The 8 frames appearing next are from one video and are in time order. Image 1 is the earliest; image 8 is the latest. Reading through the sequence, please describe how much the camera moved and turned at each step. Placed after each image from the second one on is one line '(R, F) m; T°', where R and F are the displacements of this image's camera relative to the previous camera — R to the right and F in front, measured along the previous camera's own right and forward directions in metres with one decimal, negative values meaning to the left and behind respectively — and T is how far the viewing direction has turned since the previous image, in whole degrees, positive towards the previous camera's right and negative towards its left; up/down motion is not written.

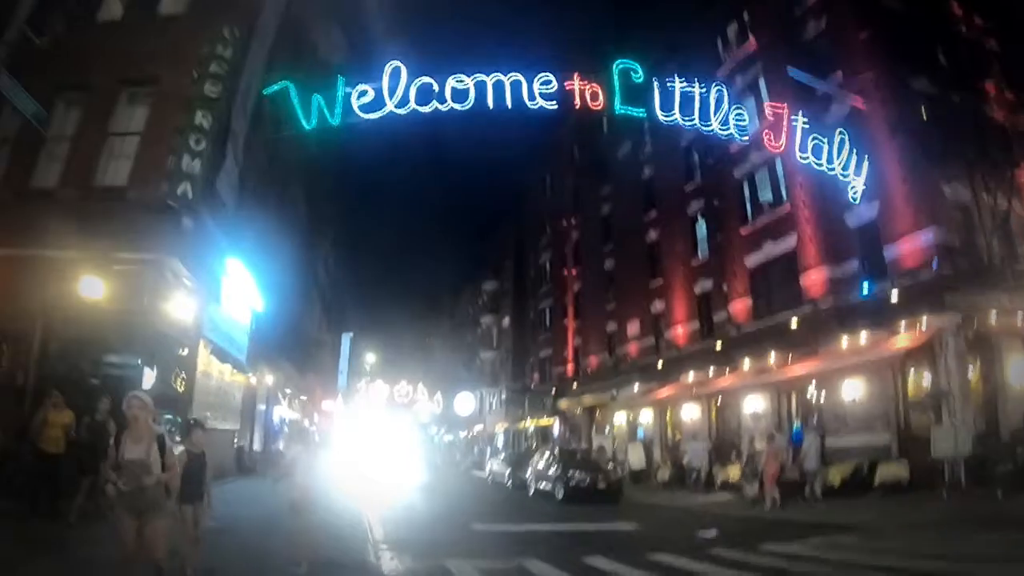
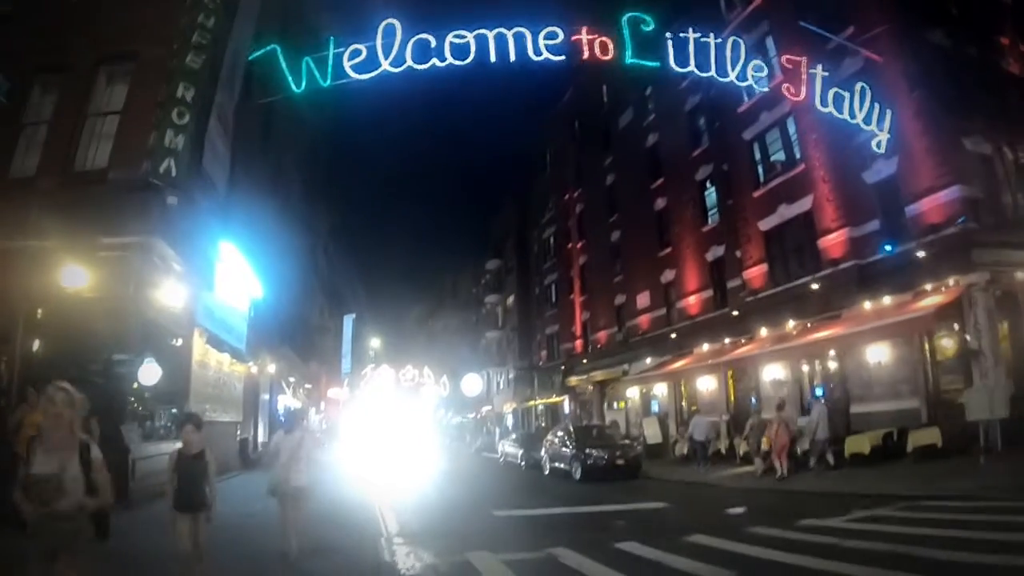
(-0.2, +0.7) m; 0°
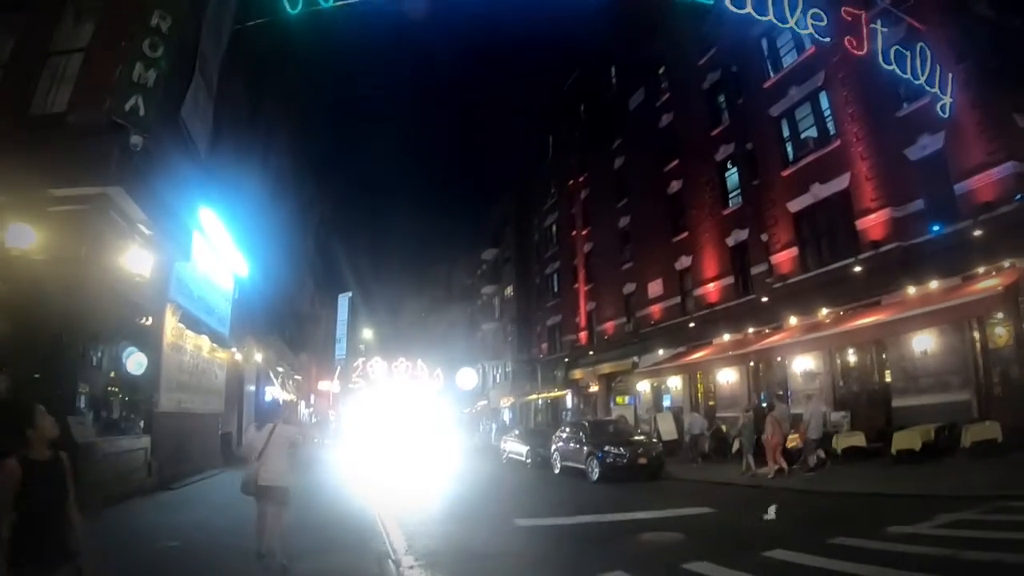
(-0.6, +1.6) m; +1°
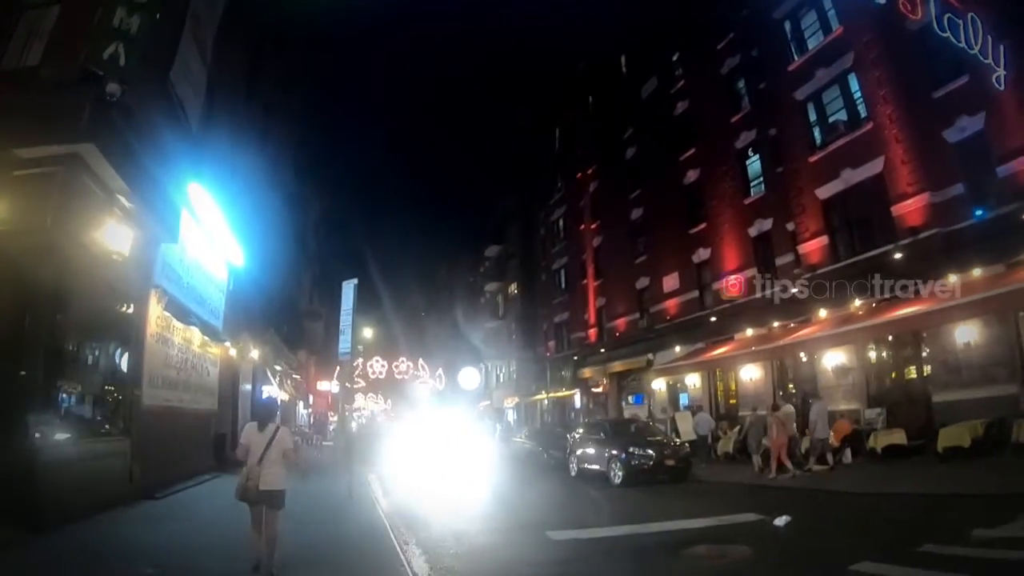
(-0.5, +1.0) m; 0°
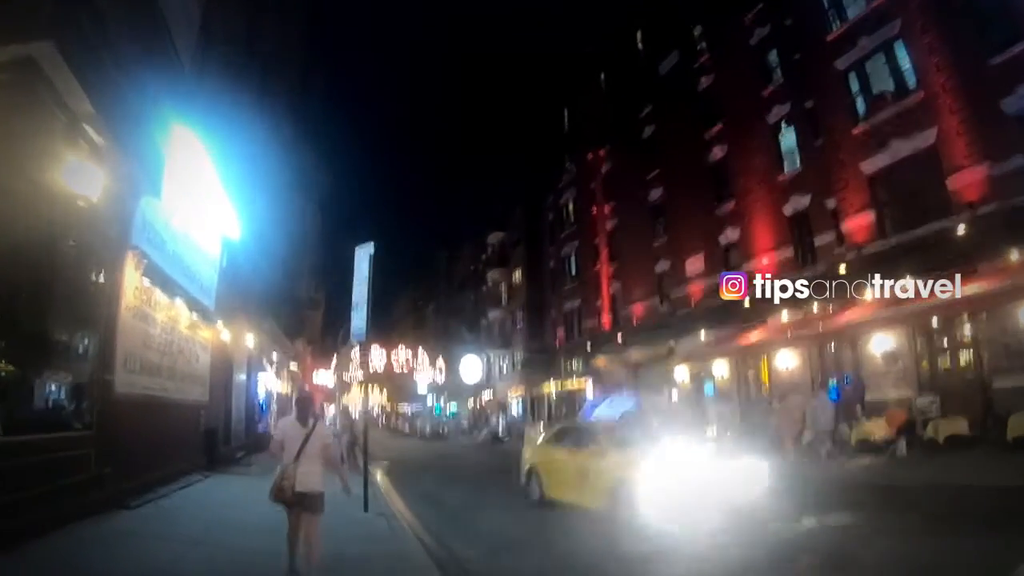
(-0.9, +1.3) m; +1°
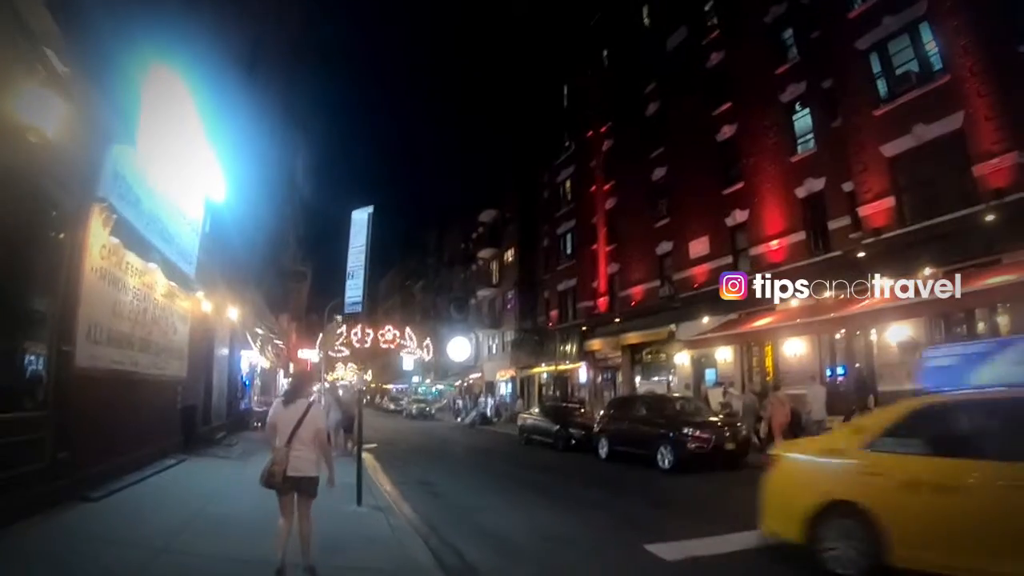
(-0.6, +0.8) m; +2°
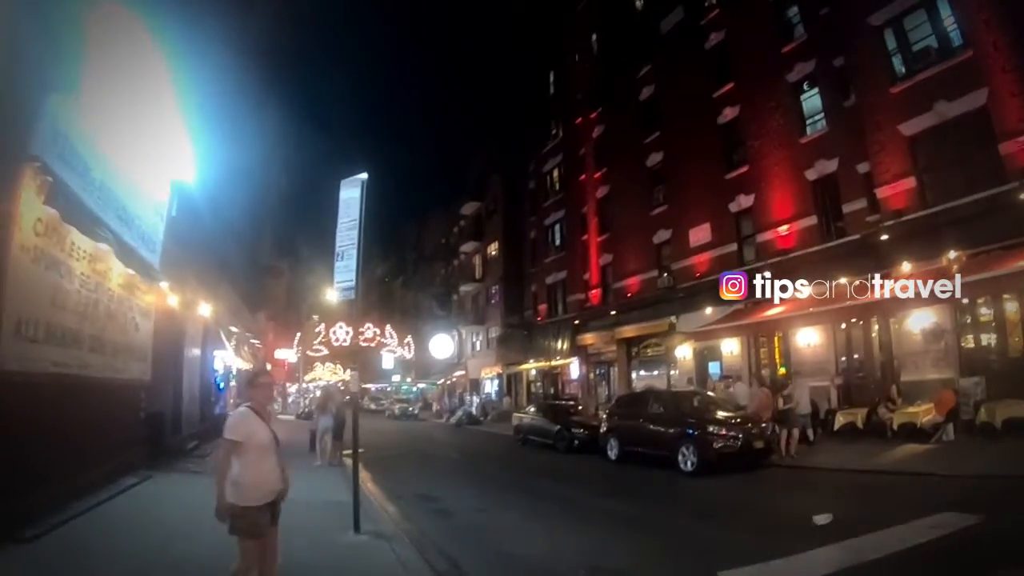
(-0.7, +1.2) m; +2°
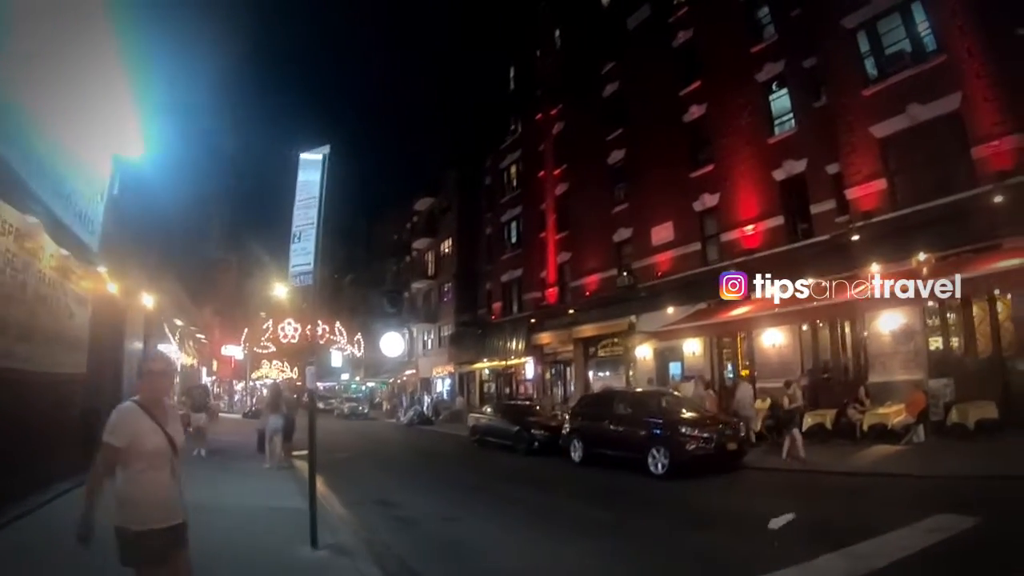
(-0.6, +0.7) m; +5°
